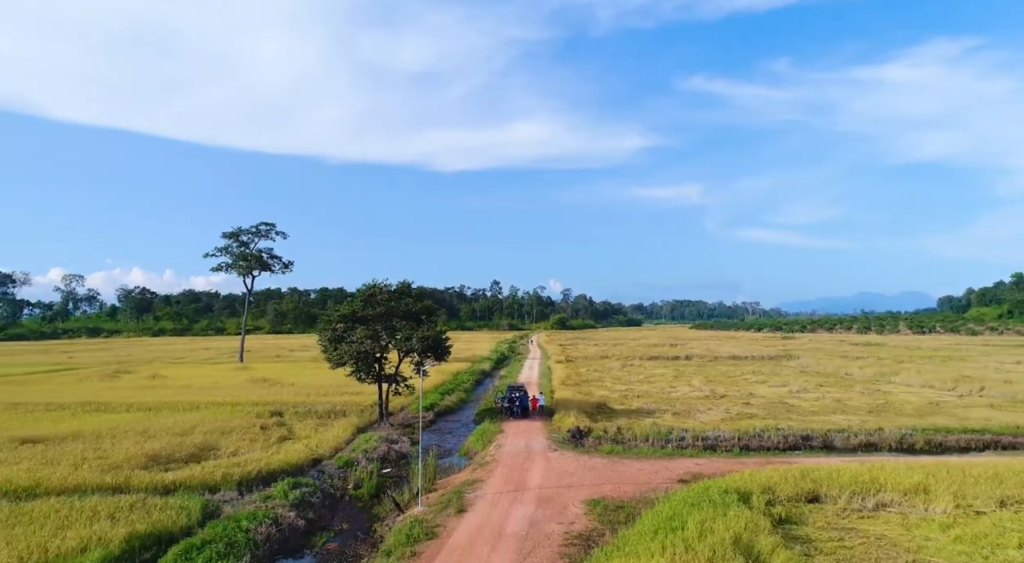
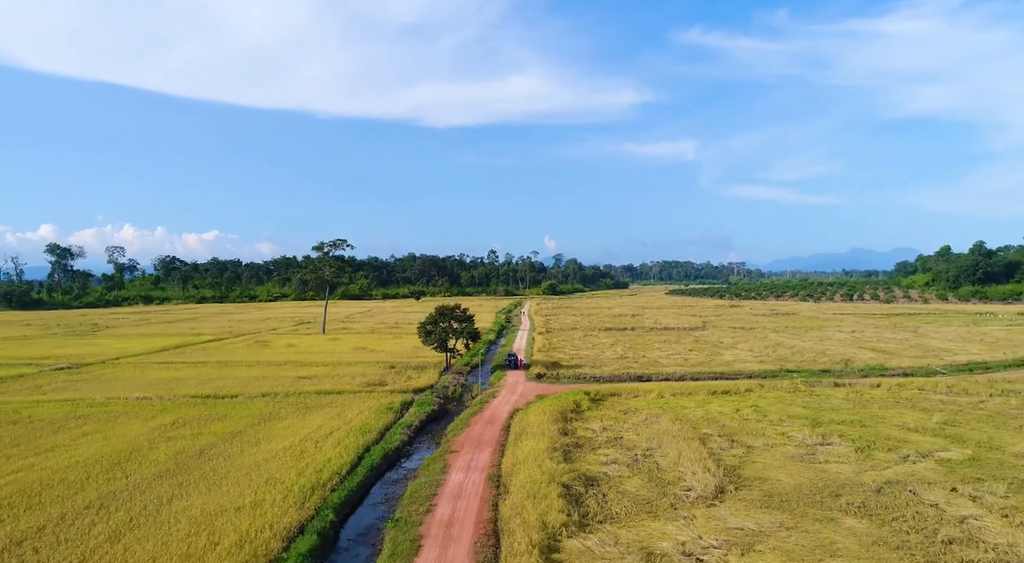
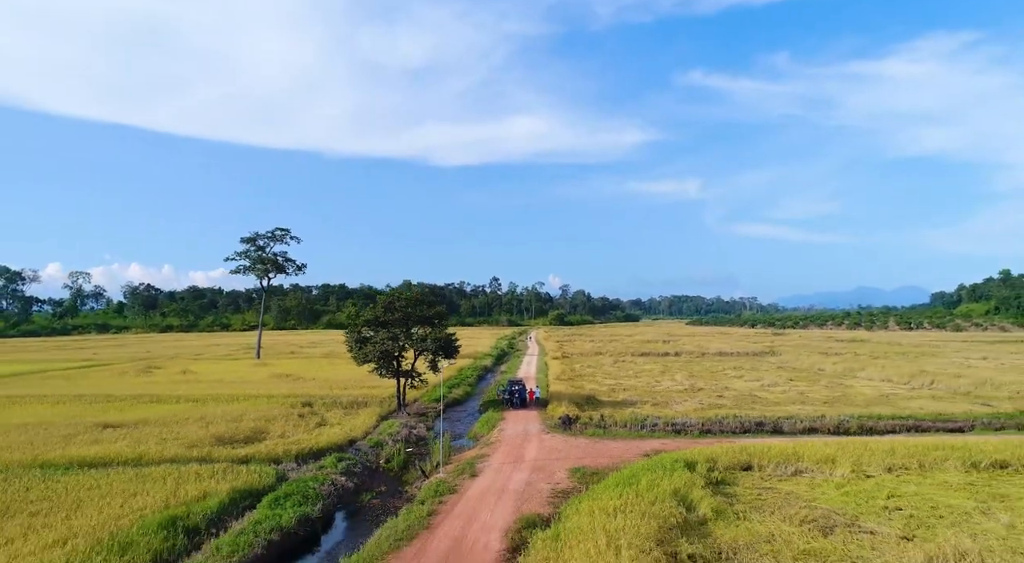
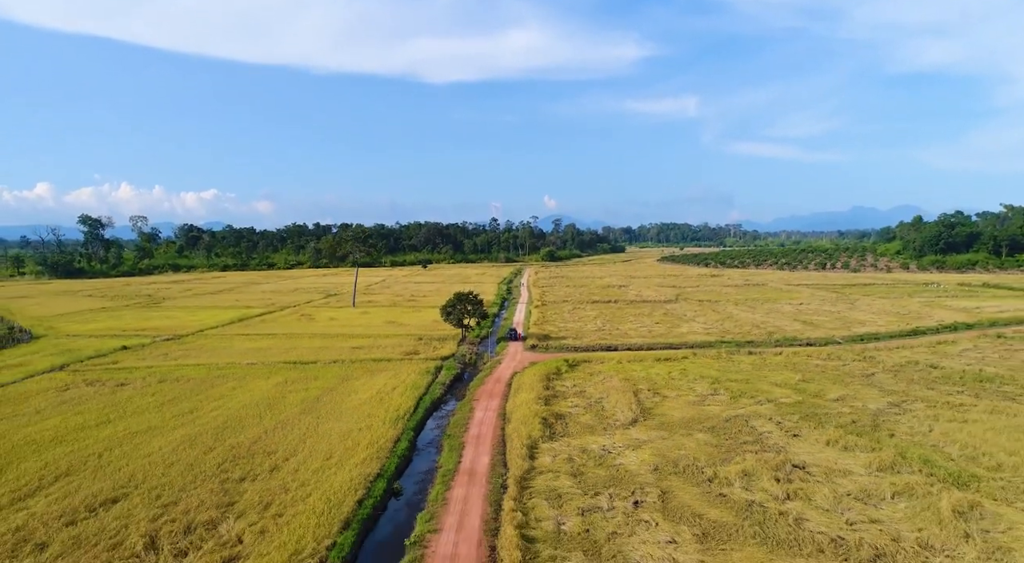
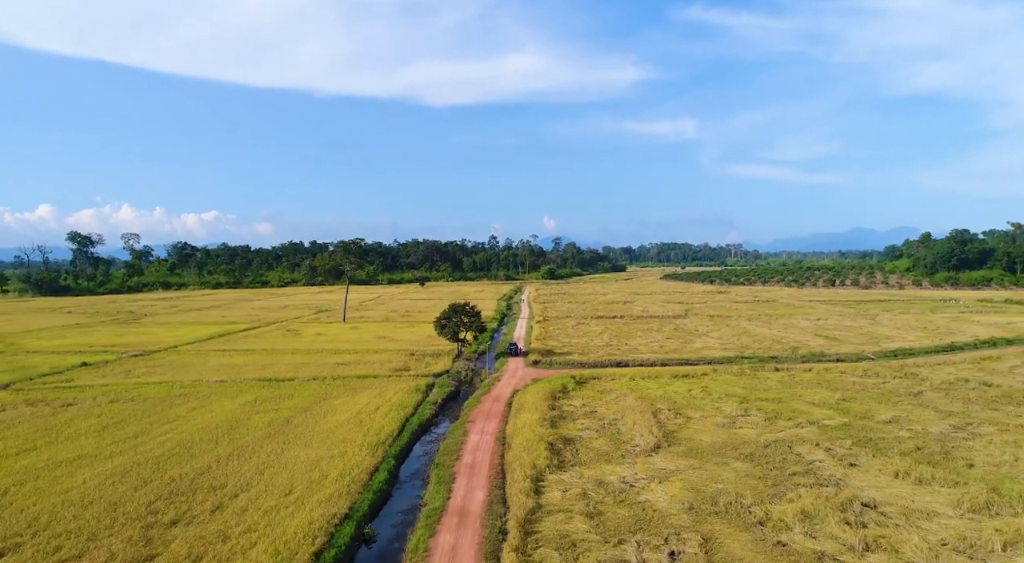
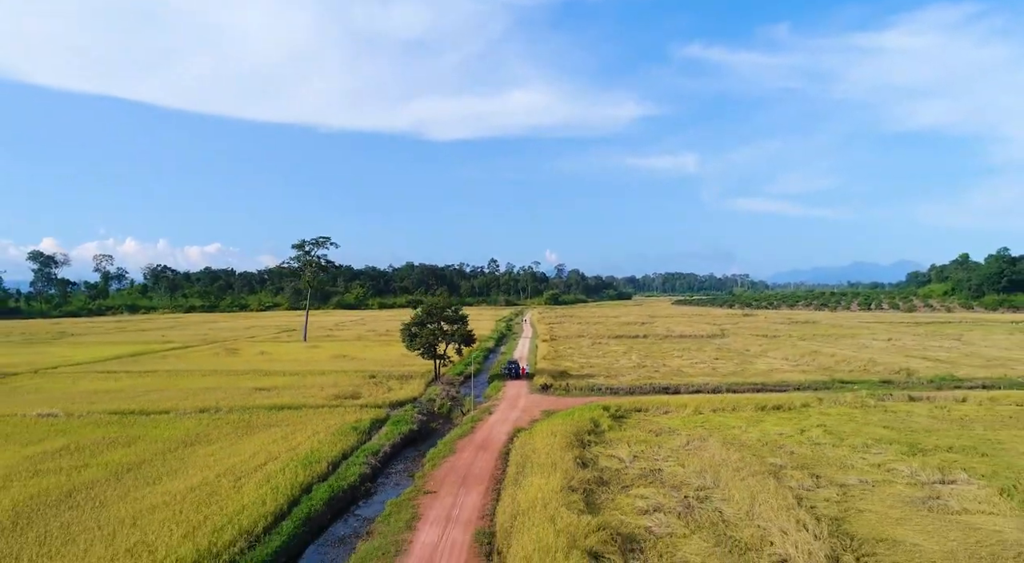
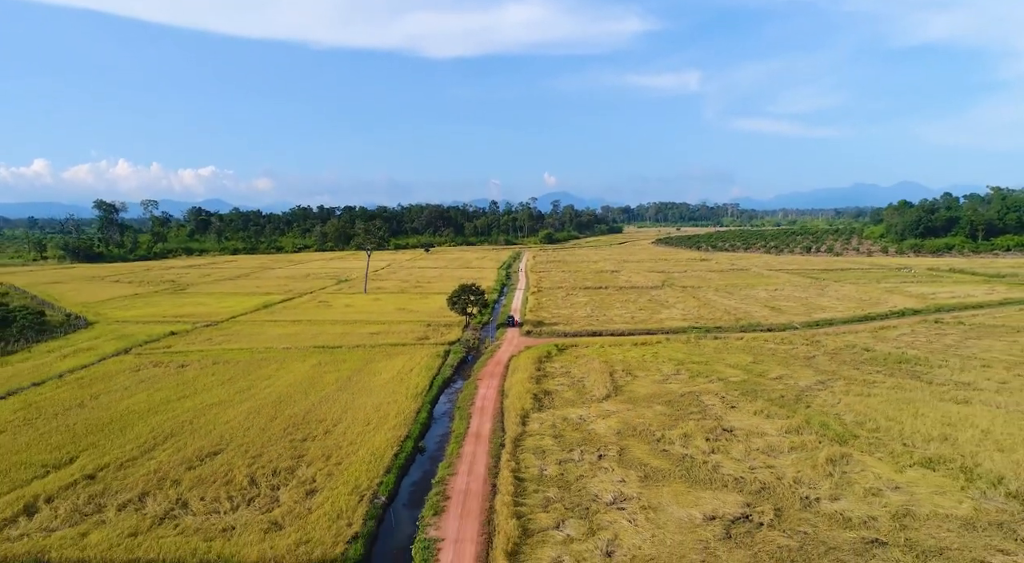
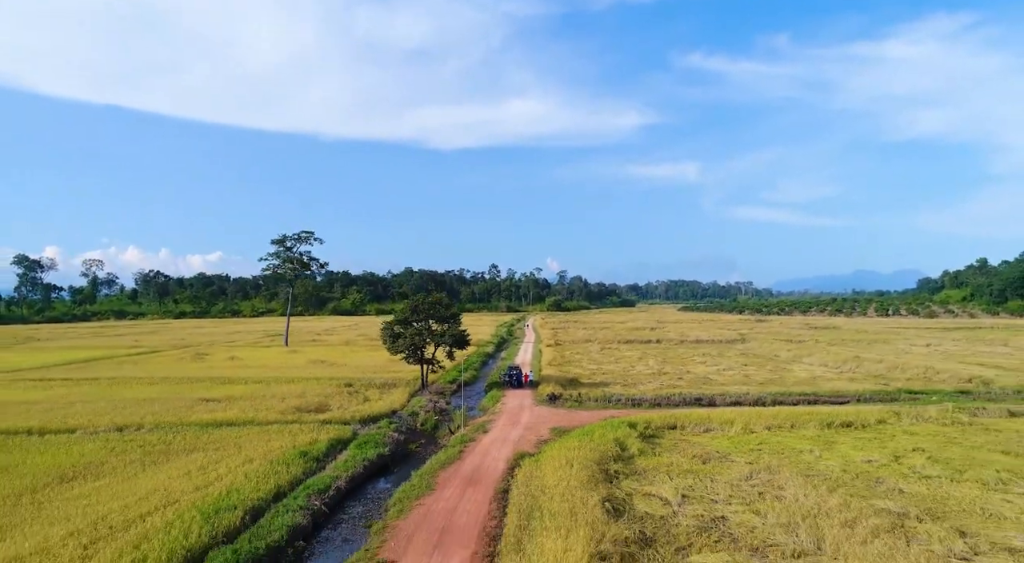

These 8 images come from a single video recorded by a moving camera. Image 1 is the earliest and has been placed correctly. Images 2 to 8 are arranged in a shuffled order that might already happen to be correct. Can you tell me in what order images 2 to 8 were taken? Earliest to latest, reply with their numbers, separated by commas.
3, 8, 6, 2, 5, 4, 7
